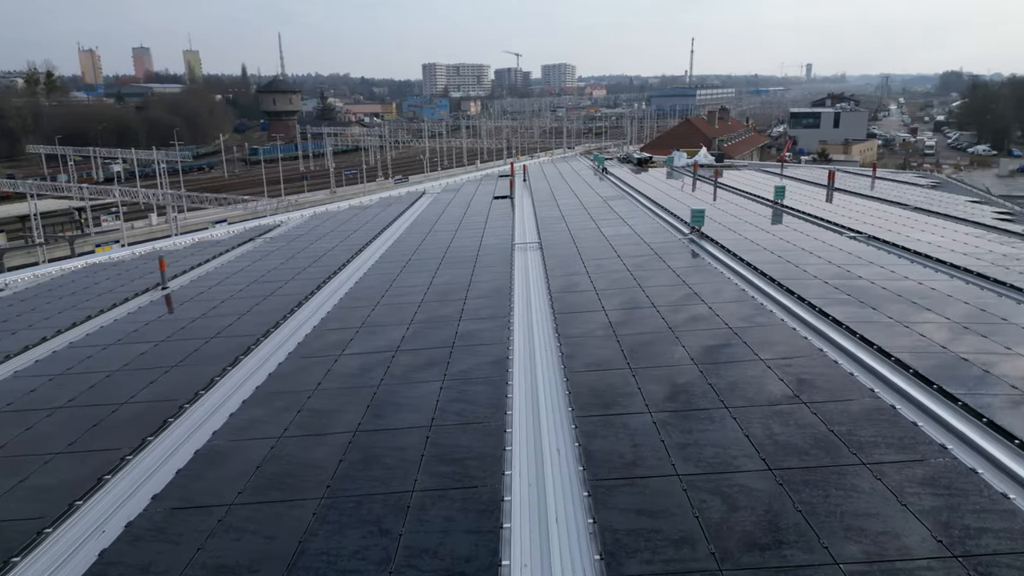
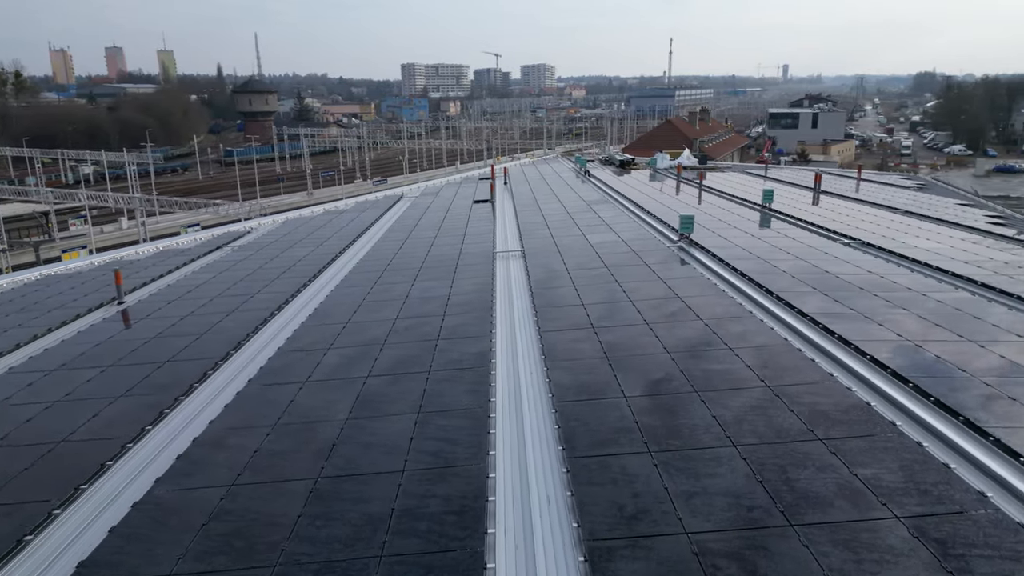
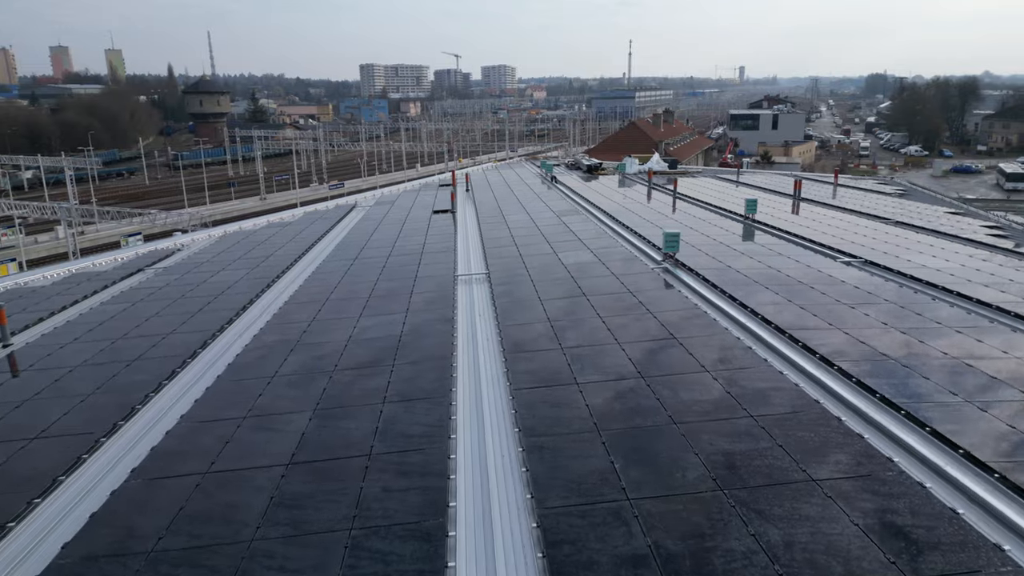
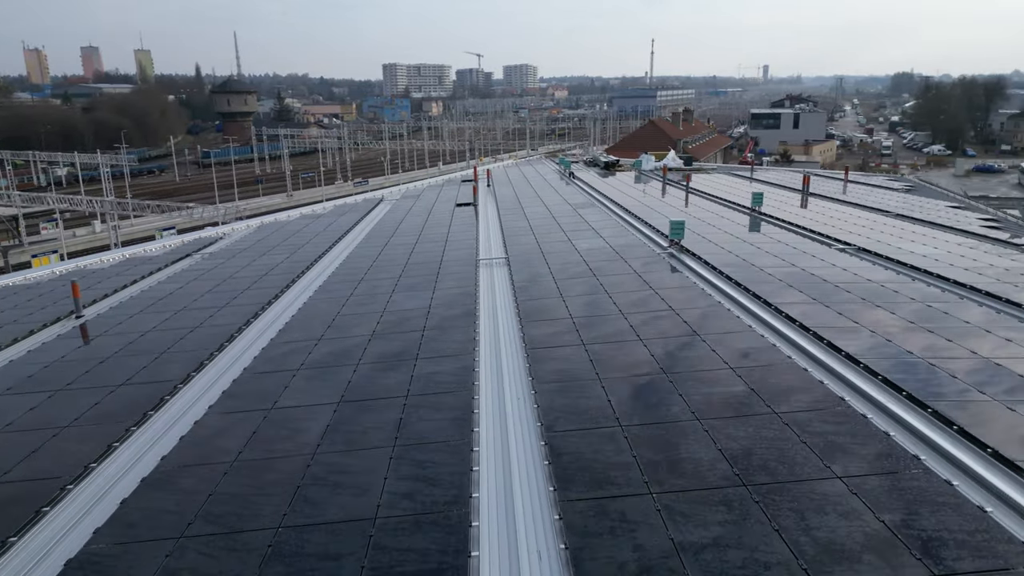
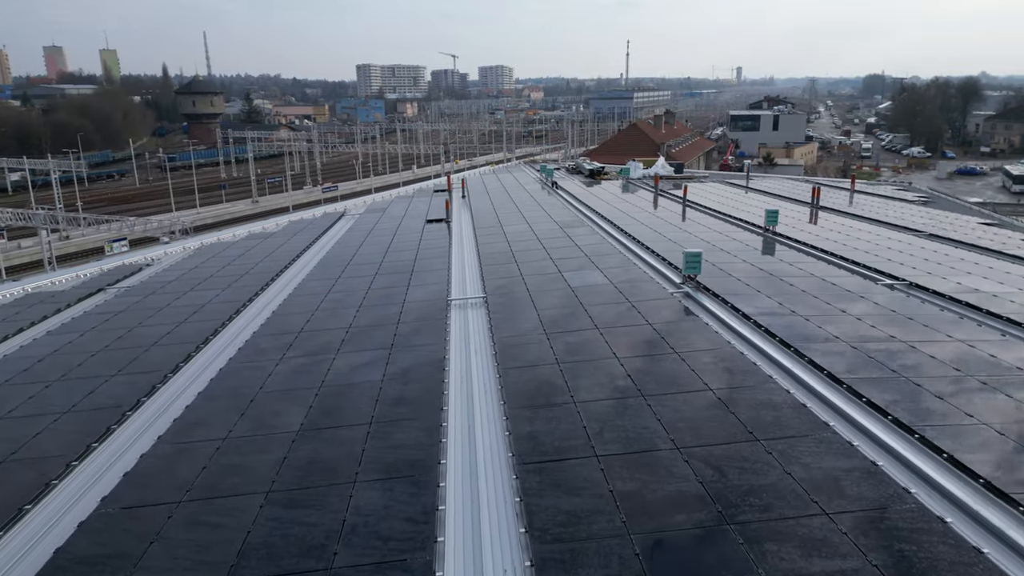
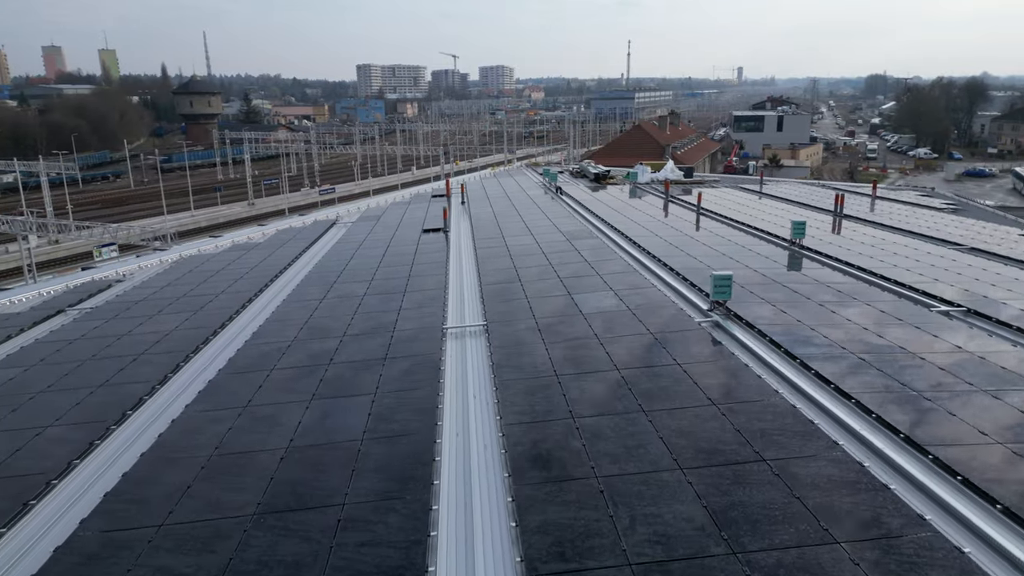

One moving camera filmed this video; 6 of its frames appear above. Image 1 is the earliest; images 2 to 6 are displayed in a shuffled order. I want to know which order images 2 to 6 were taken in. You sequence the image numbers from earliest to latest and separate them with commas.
2, 4, 3, 5, 6
